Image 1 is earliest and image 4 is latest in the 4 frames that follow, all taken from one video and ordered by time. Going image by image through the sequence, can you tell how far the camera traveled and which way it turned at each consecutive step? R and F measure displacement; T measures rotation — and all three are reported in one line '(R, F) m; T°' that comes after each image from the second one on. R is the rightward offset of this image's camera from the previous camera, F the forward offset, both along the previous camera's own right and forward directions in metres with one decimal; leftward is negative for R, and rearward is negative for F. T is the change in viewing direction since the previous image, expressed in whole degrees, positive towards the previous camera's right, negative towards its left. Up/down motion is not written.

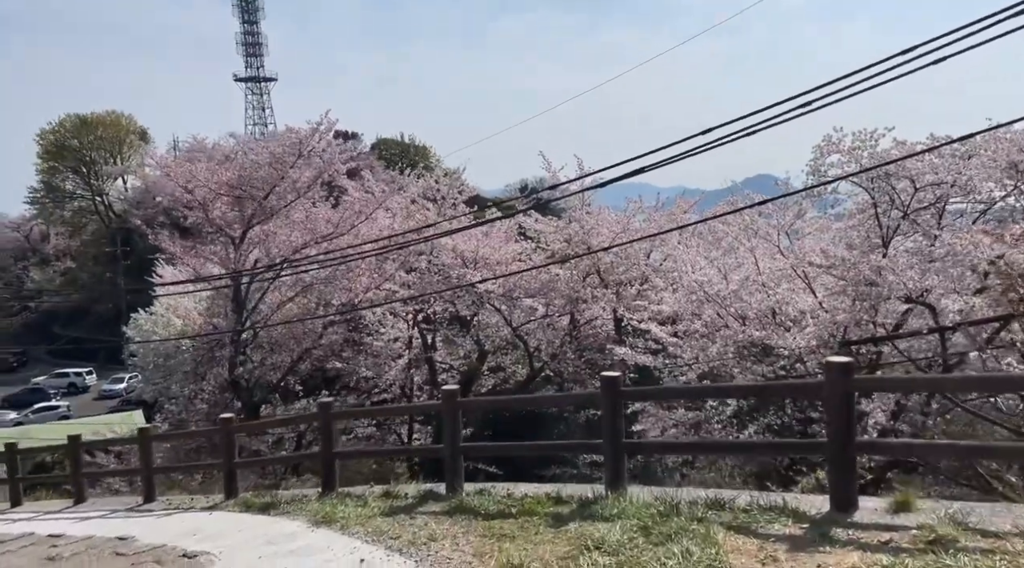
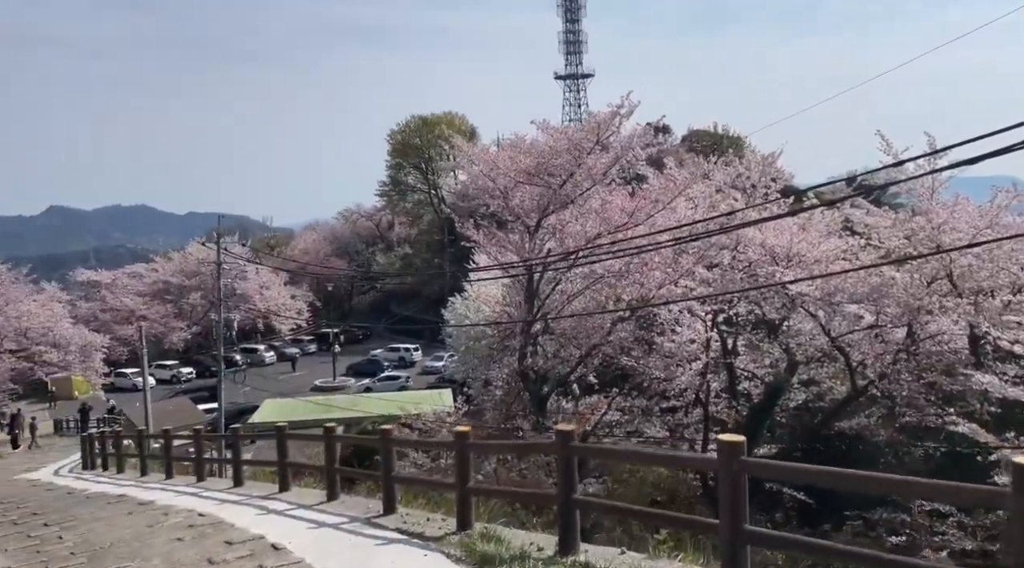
(-0.1, +1.8) m; -18°
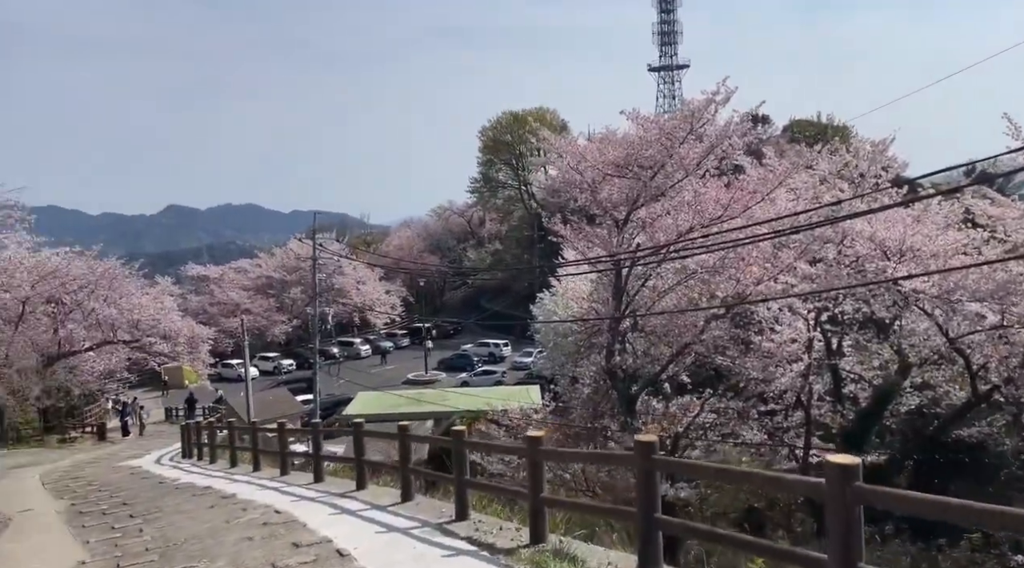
(0.0, +0.5) m; -5°
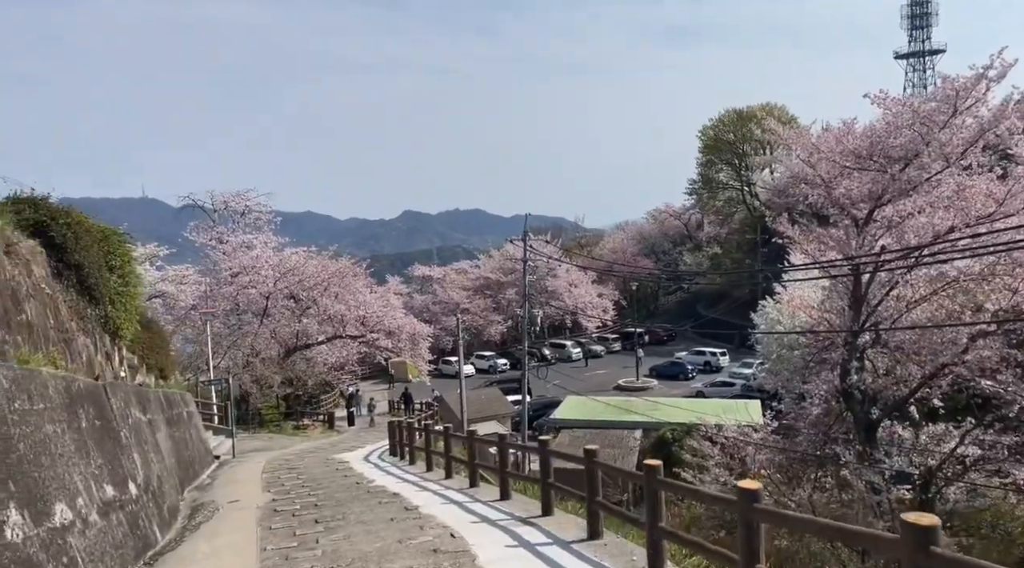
(-0.1, +1.4) m; -13°
